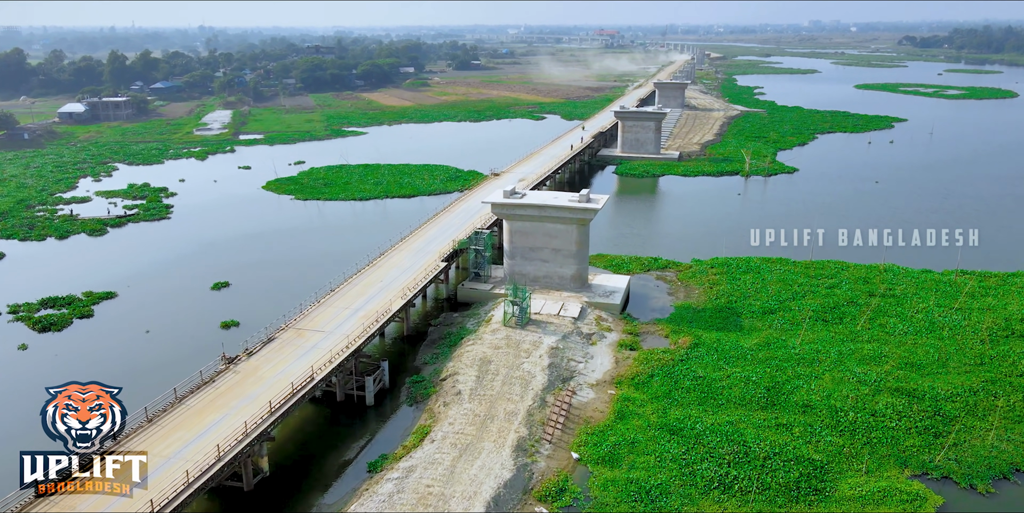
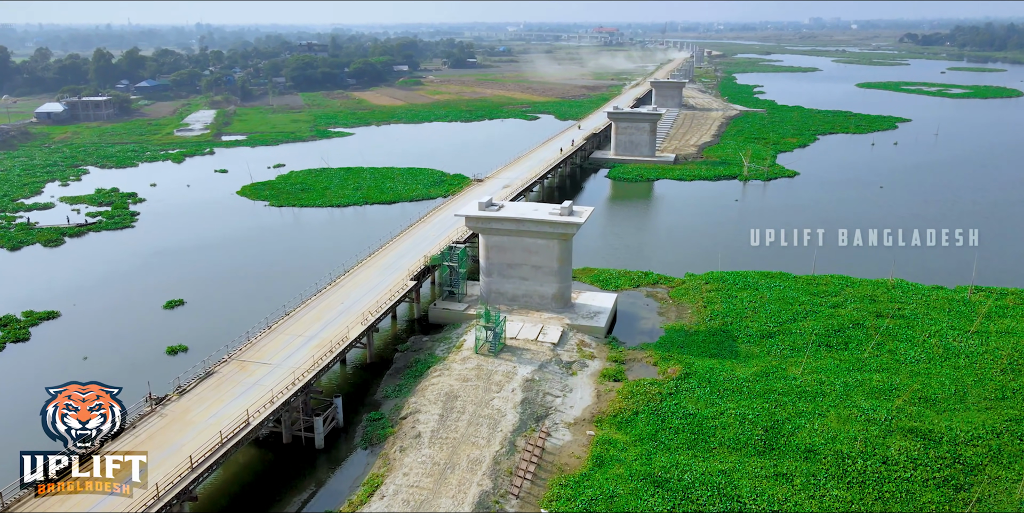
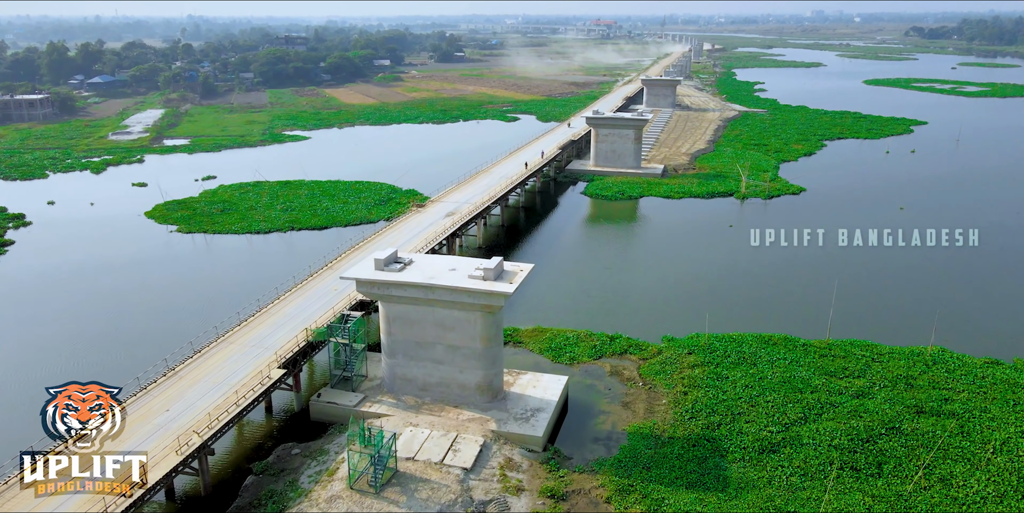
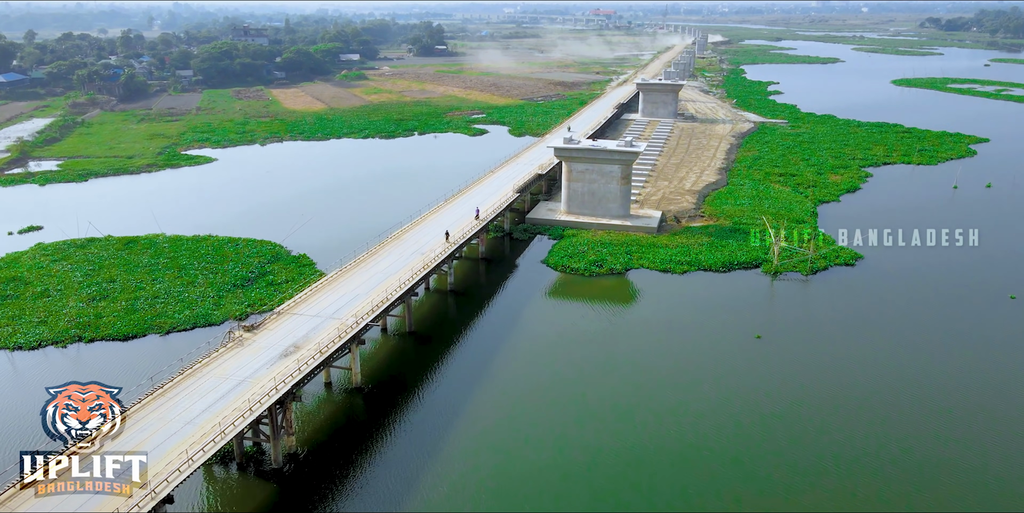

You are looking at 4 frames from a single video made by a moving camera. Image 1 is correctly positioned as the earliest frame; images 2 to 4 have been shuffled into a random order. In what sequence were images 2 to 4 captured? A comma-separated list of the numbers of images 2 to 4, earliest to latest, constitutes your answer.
2, 3, 4
